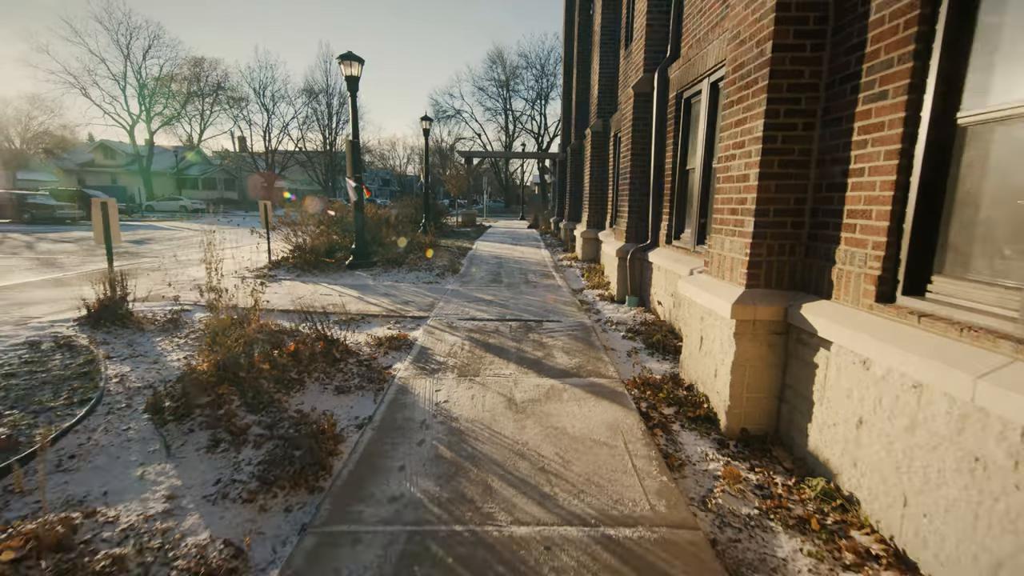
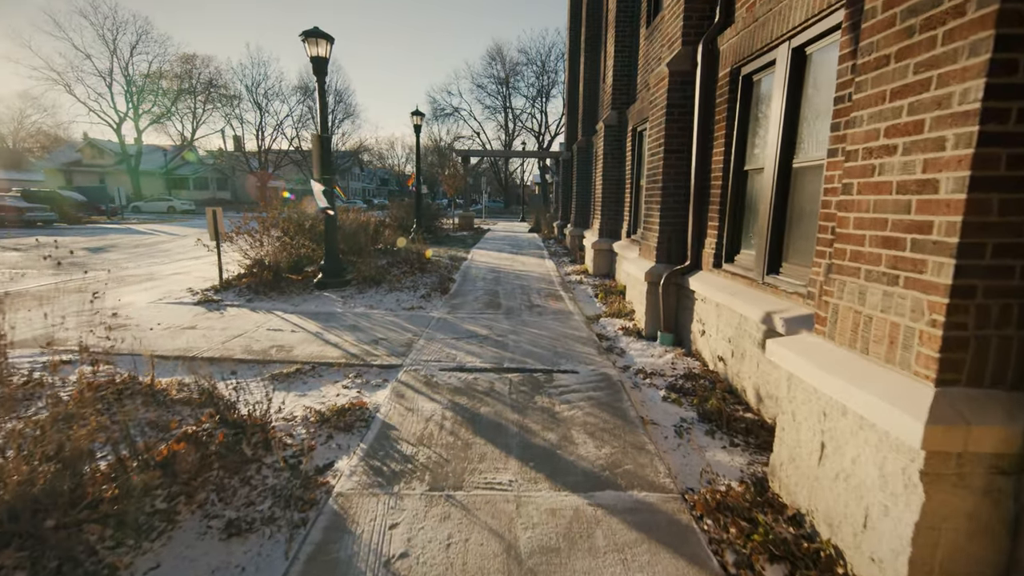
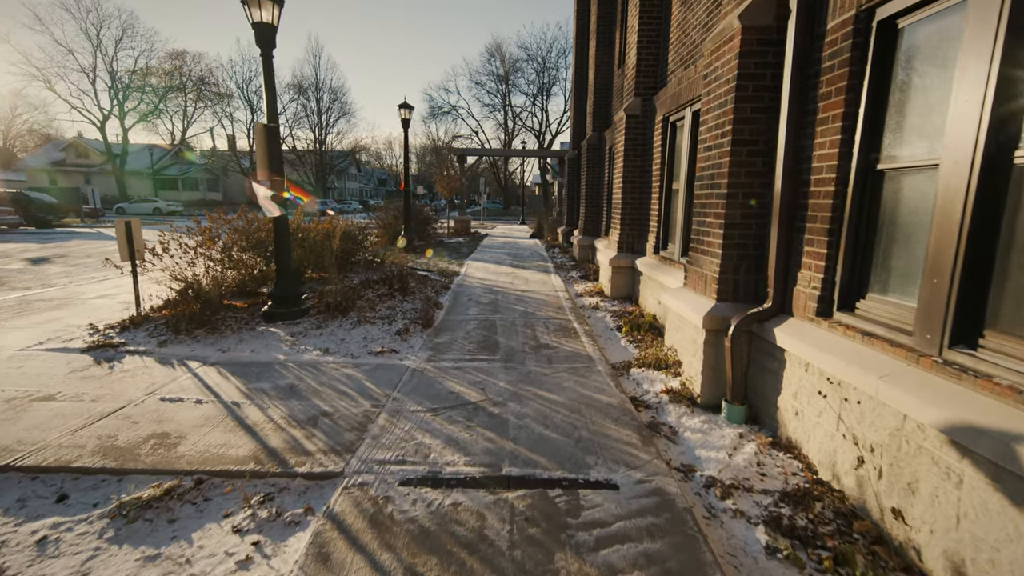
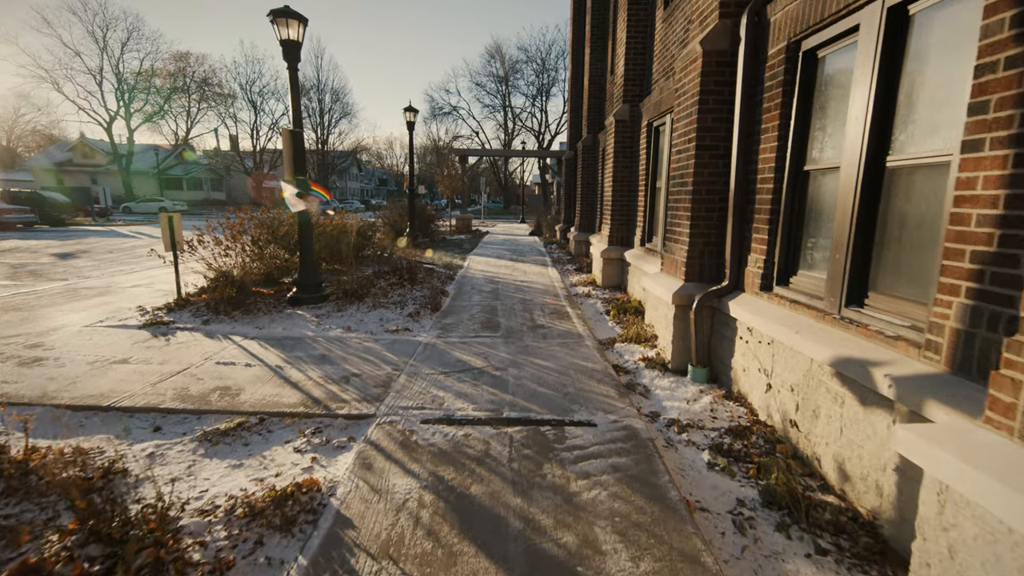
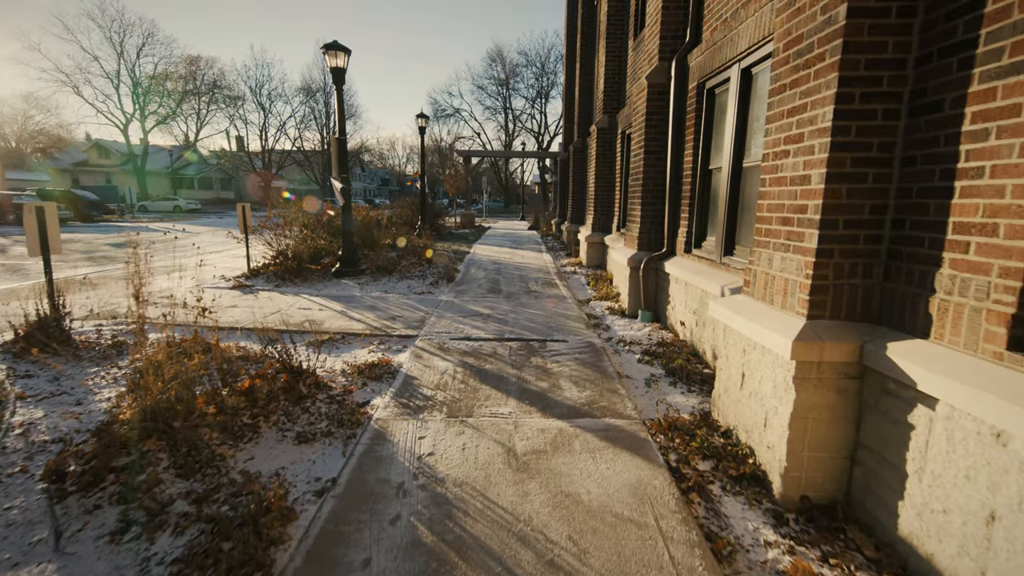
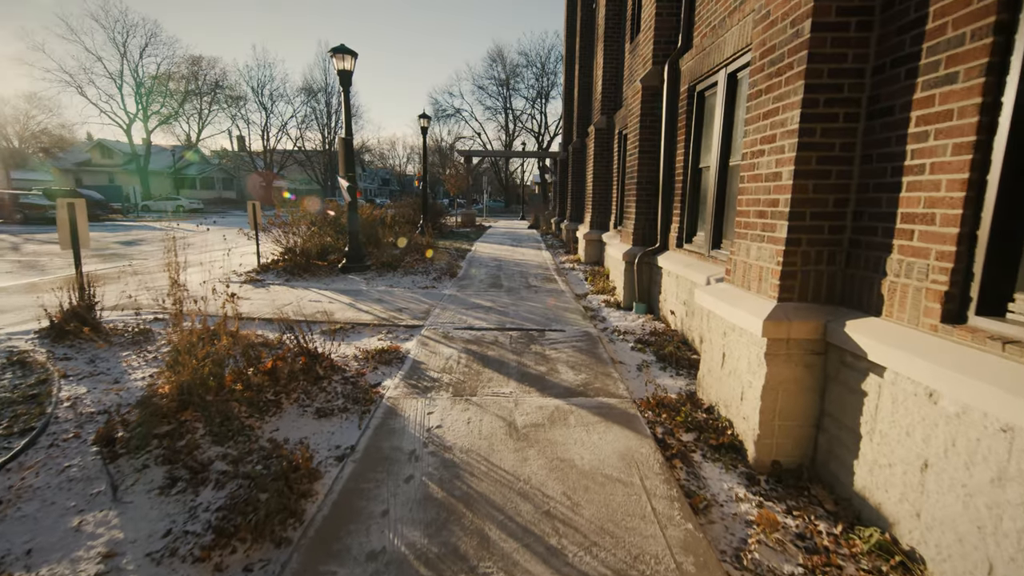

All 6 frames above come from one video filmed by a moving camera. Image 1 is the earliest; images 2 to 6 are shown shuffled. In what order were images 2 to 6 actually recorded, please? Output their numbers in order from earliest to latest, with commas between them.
6, 5, 2, 4, 3
